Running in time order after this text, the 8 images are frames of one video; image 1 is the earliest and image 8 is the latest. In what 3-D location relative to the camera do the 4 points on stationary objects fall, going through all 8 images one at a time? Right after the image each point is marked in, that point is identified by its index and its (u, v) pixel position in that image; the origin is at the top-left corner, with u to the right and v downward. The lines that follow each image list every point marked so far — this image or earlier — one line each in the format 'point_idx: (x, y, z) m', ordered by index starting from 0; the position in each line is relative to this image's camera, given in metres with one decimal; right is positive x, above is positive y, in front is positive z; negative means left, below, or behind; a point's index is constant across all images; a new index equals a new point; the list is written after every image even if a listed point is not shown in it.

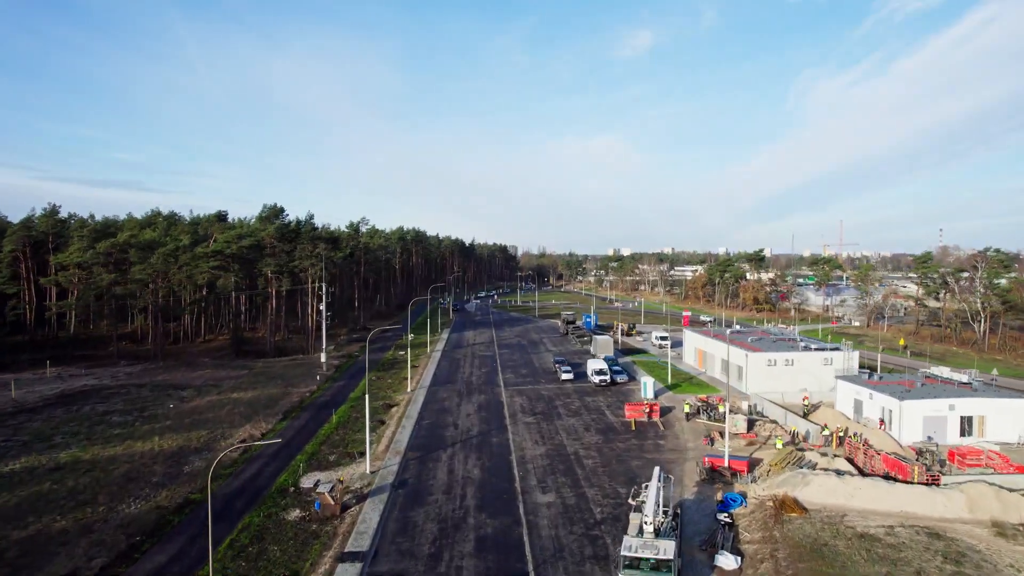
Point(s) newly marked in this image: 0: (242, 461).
0: (-4.1, -2.6, +16.4) m
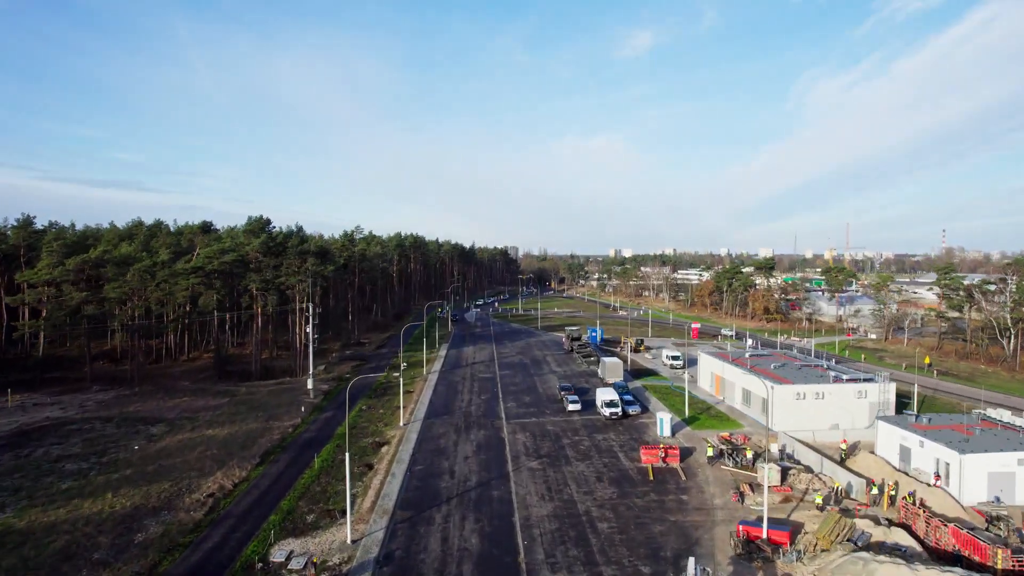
0: (-4.0, -3.1, +14.3) m
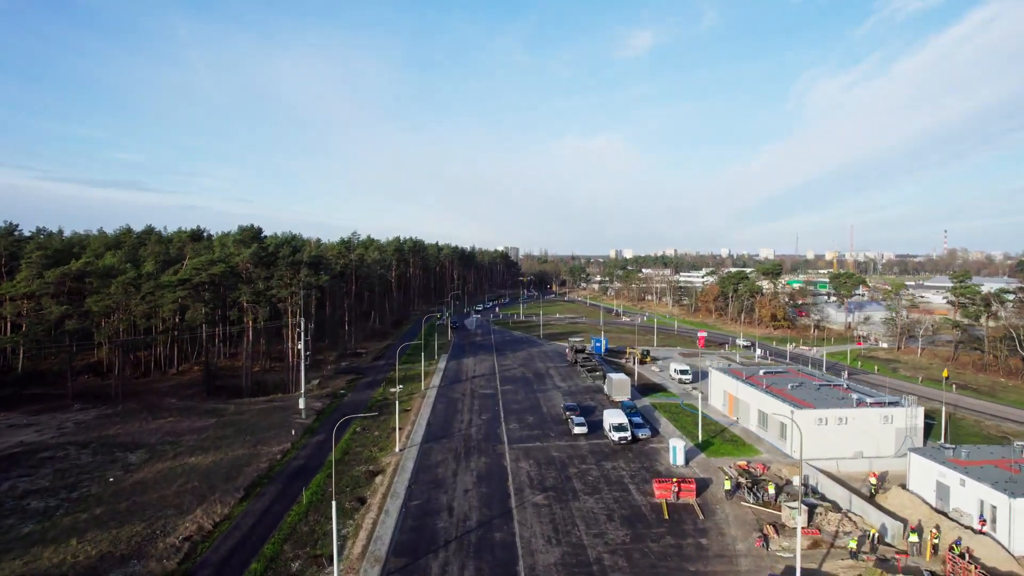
0: (-4.0, -3.4, +13.0) m
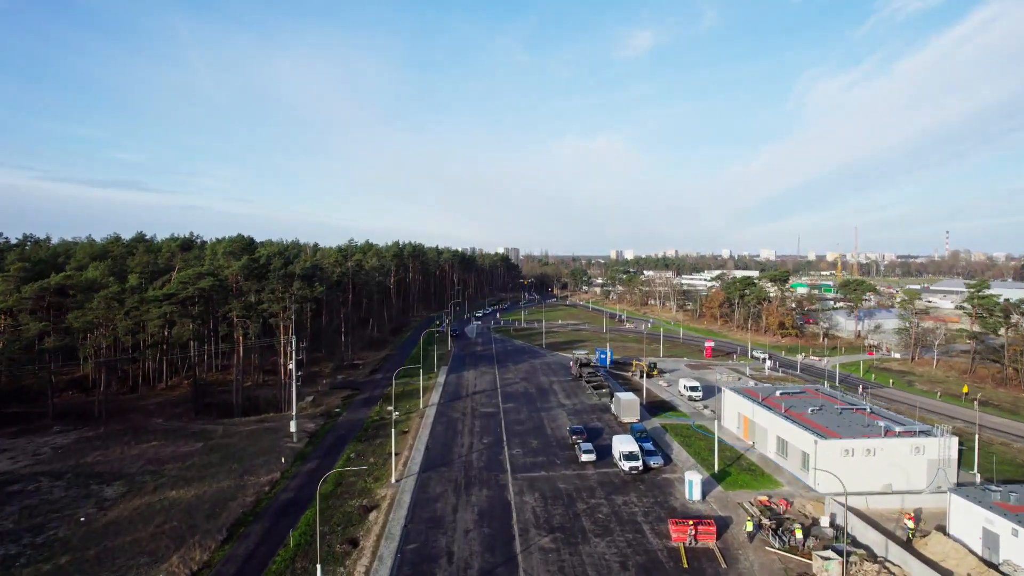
0: (-3.9, -3.8, +11.7) m
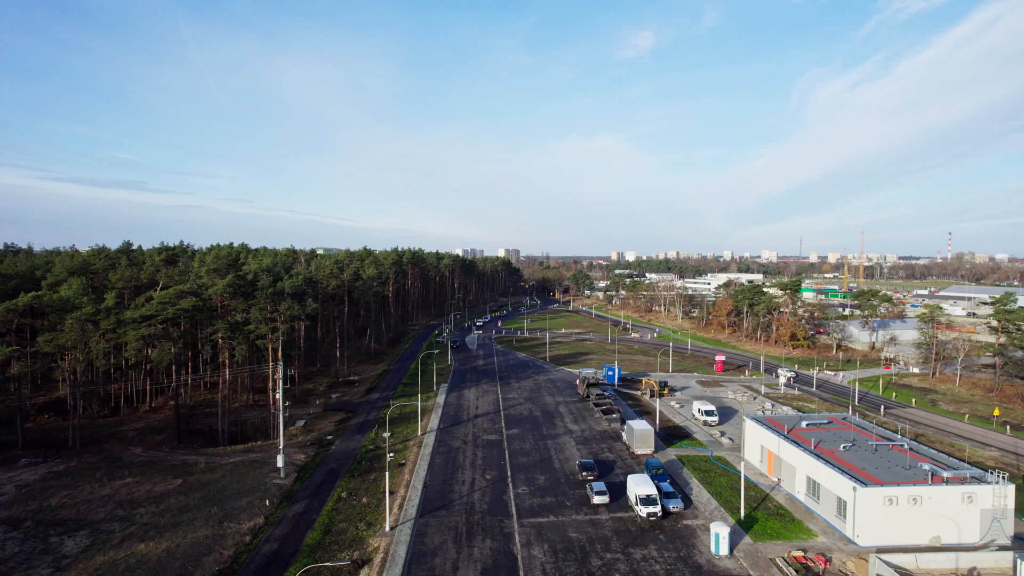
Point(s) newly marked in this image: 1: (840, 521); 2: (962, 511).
0: (-3.8, -4.2, +9.8) m
1: (+5.2, -3.7, +17.4) m
2: (+6.8, -3.4, +16.4) m
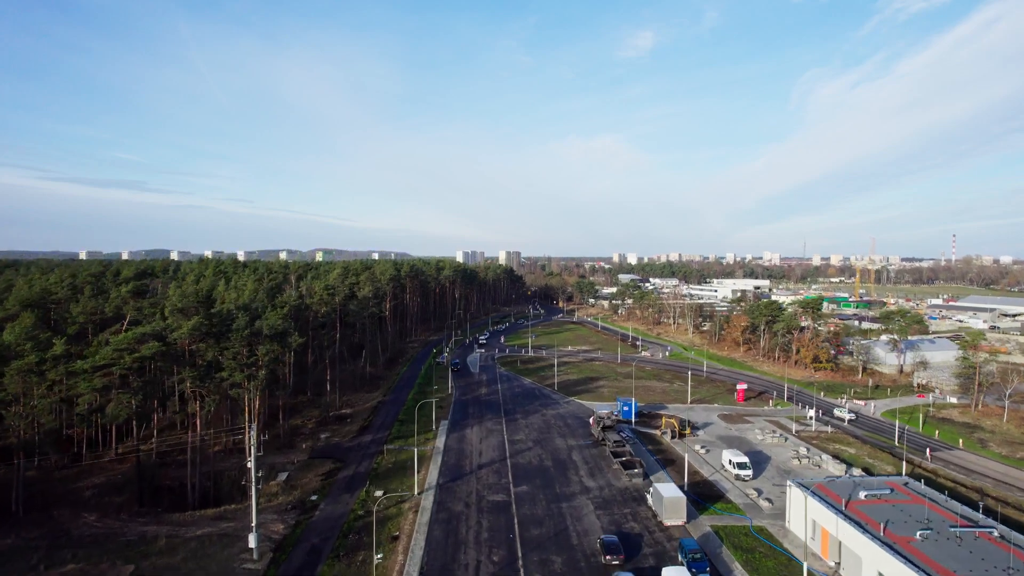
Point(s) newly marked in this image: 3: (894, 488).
0: (-3.6, -5.1, +6.6) m
1: (+5.4, -4.6, +14.2) m
2: (+7.0, -4.2, +13.2) m
3: (+7.2, -3.7, +20.2) m
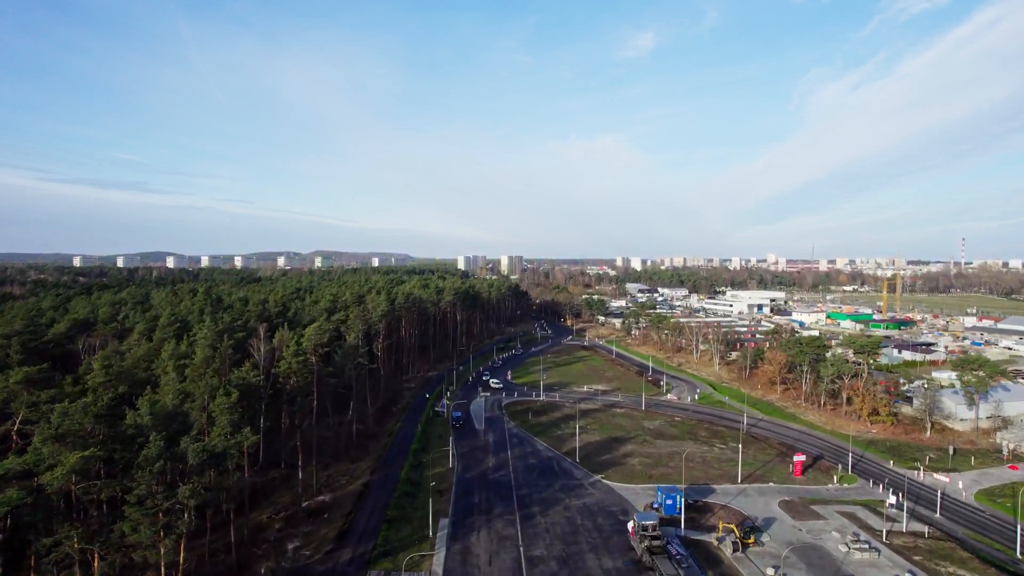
0: (-3.2, -6.7, -0.1) m
1: (+5.9, -6.2, +7.4) m
2: (+7.4, -5.9, +6.4) m
3: (+7.6, -5.3, +13.5) m
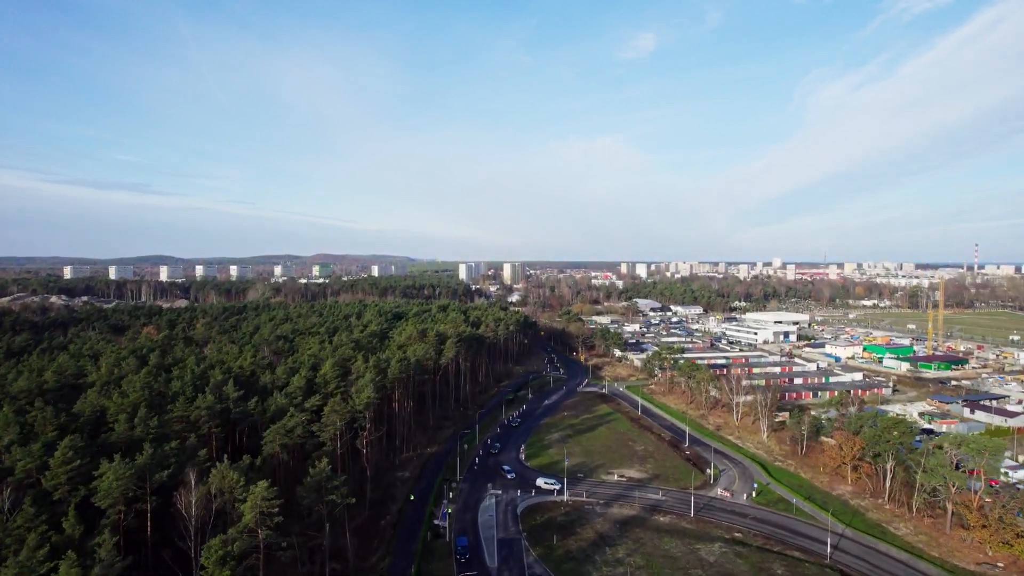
0: (-2.6, -9.6, -9.6) m
1: (+6.5, -9.0, -2.1) m
2: (+8.1, -8.7, -3.1) m
3: (+8.2, -8.2, +4.0) m
